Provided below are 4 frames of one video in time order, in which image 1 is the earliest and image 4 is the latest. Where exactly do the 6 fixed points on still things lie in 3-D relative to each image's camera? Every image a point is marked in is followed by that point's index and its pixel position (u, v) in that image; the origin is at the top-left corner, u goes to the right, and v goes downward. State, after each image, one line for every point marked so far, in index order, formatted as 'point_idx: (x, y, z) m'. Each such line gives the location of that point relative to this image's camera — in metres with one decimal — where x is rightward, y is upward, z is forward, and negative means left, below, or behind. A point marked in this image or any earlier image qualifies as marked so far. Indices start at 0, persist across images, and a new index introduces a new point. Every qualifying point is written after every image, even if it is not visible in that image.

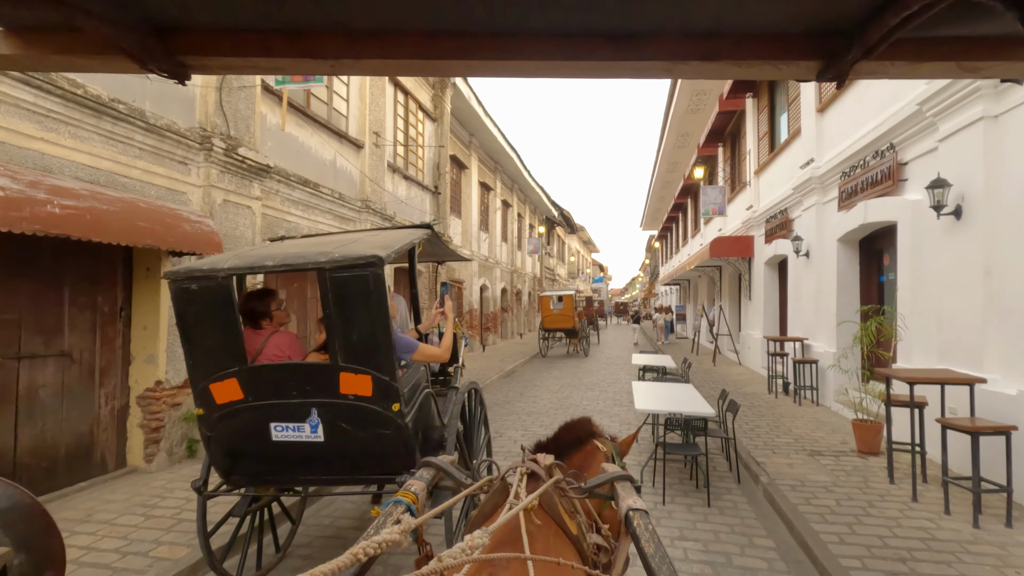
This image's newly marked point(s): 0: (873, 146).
0: (+5.0, +2.0, +7.4) m
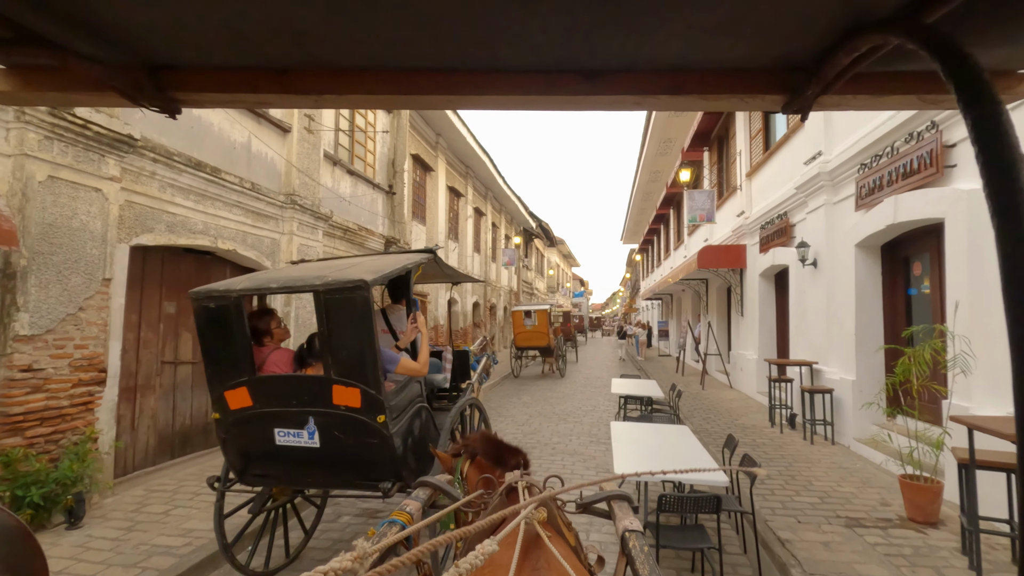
0: (+4.4, +1.8, +6.0) m
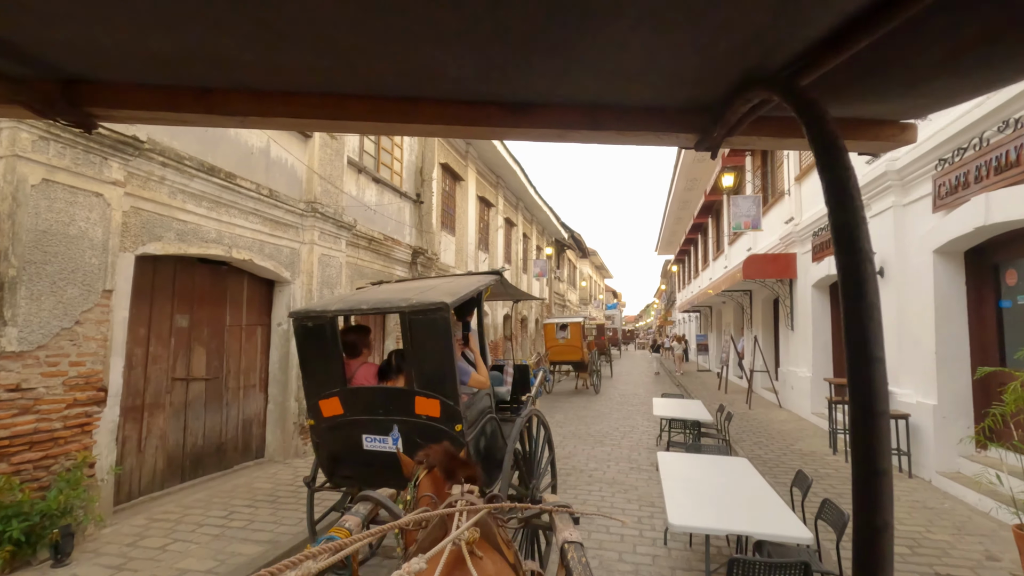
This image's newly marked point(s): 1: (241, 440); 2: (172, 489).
0: (+4.7, +1.7, +5.2) m
1: (-3.4, -1.9, +6.8) m
2: (-3.6, -2.1, +5.7) m
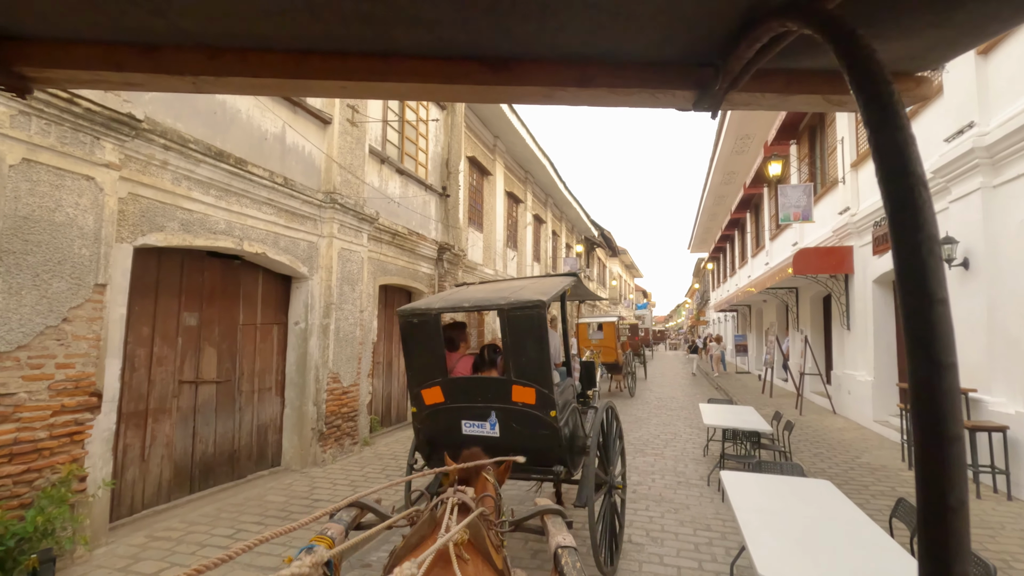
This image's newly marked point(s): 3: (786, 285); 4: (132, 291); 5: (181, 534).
0: (+5.0, +1.8, +4.4) m
1: (-3.0, -1.9, +6.3) m
2: (-3.3, -2.1, +5.3) m
3: (+7.0, +0.1, +13.8) m
4: (-3.4, 0.0, +4.9) m
5: (-2.8, -2.1, +4.5) m
